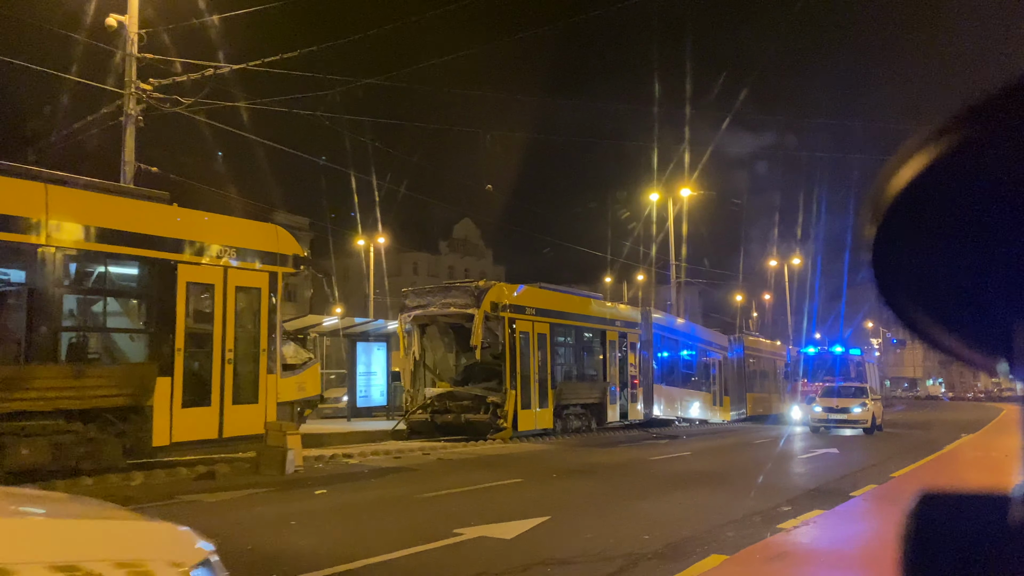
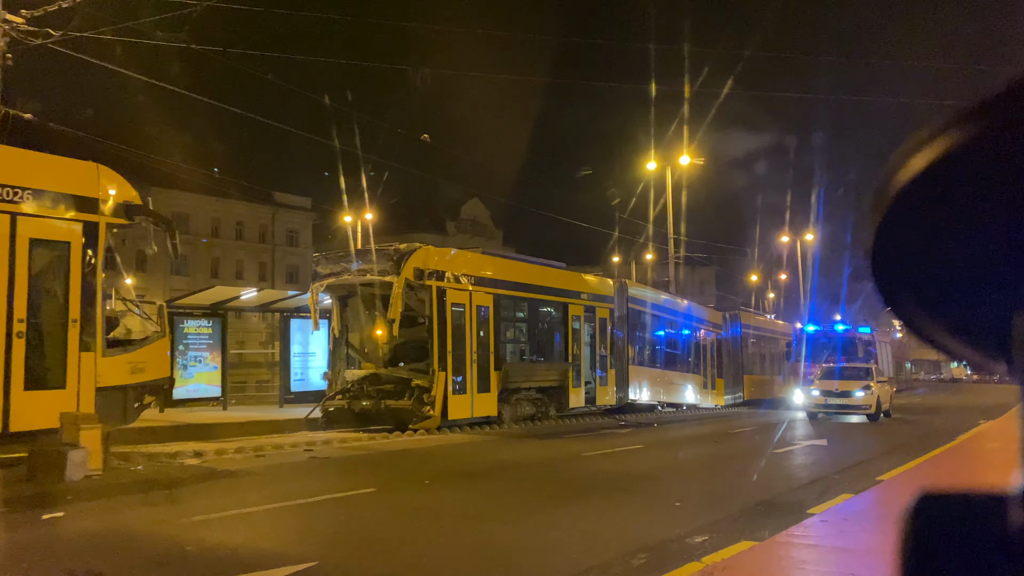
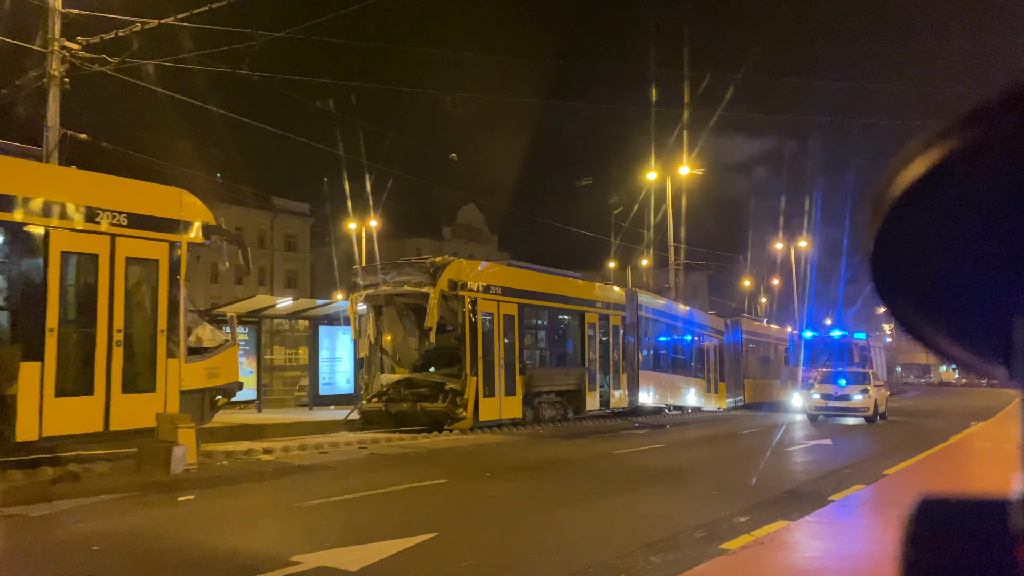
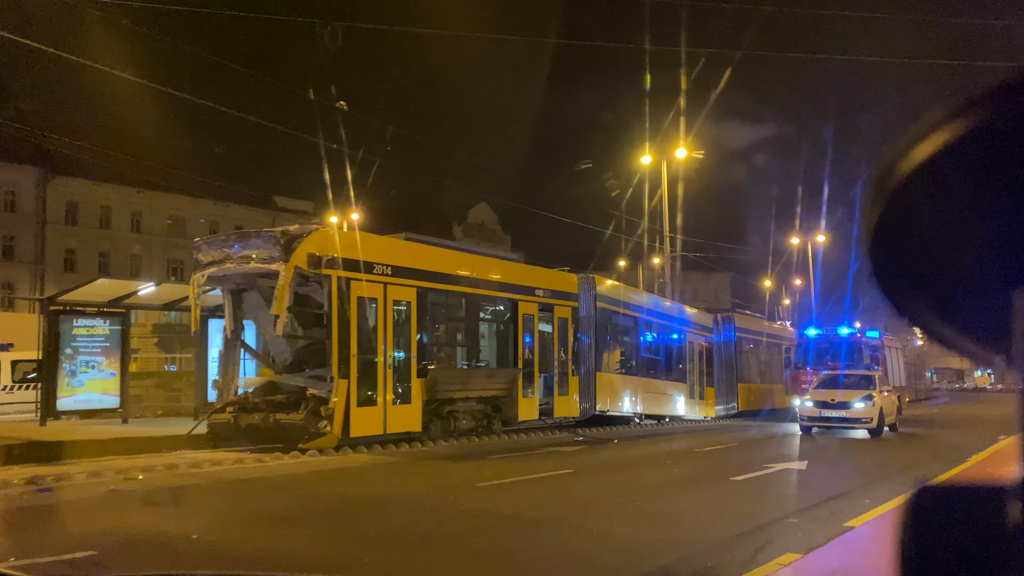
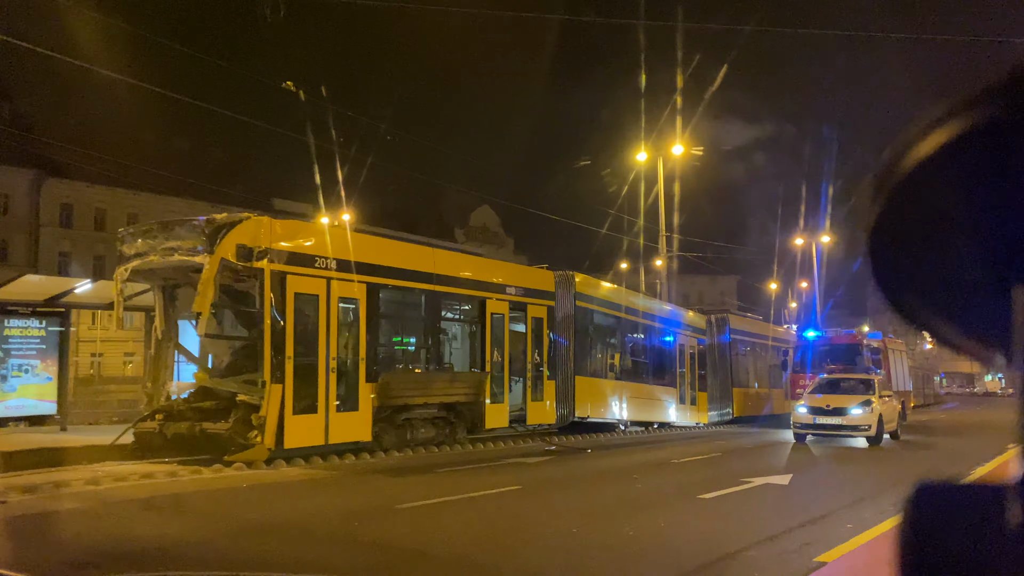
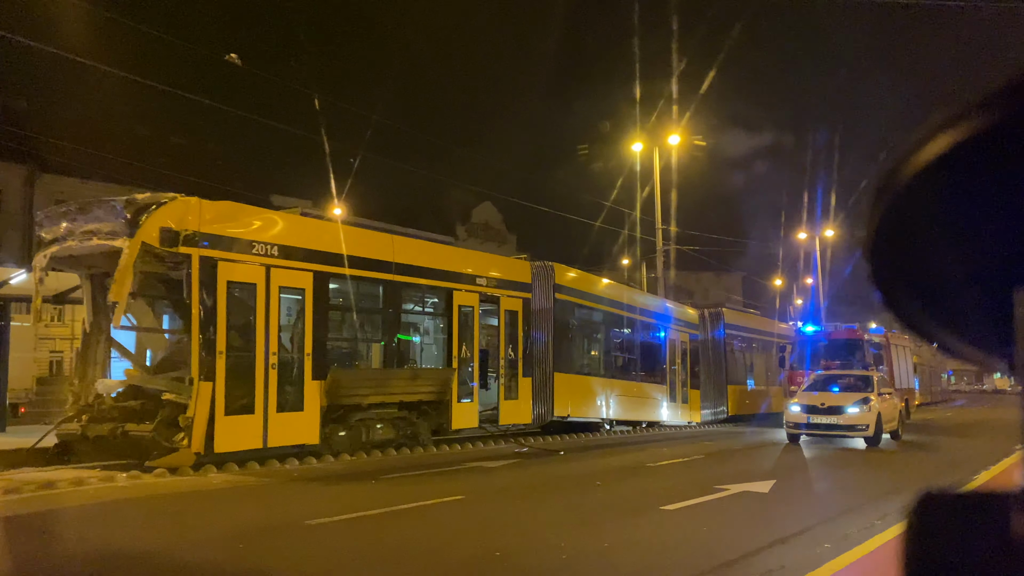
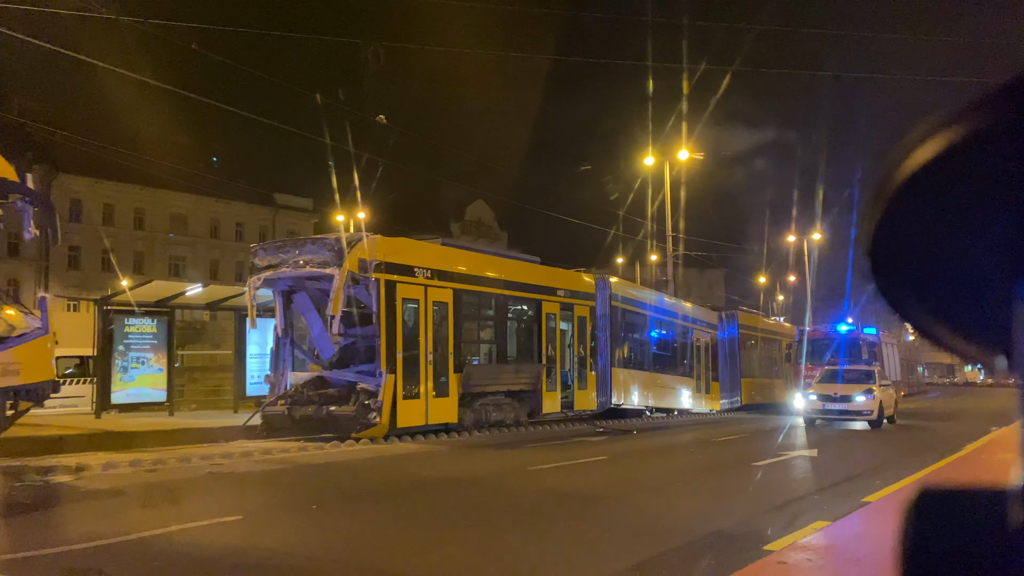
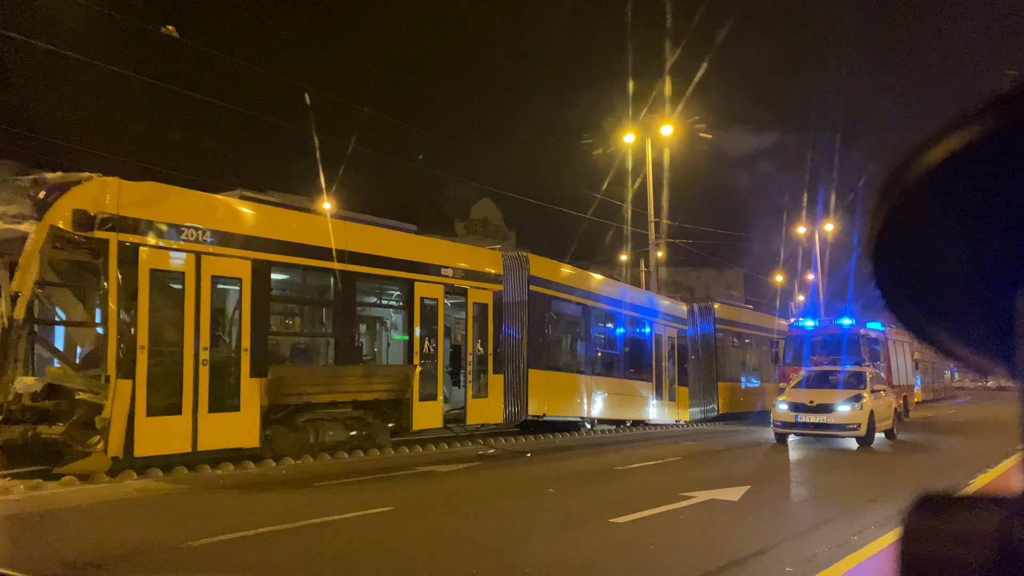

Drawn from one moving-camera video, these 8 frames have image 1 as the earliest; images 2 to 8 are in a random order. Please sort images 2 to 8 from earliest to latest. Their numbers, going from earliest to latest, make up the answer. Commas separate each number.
3, 2, 7, 4, 5, 6, 8
